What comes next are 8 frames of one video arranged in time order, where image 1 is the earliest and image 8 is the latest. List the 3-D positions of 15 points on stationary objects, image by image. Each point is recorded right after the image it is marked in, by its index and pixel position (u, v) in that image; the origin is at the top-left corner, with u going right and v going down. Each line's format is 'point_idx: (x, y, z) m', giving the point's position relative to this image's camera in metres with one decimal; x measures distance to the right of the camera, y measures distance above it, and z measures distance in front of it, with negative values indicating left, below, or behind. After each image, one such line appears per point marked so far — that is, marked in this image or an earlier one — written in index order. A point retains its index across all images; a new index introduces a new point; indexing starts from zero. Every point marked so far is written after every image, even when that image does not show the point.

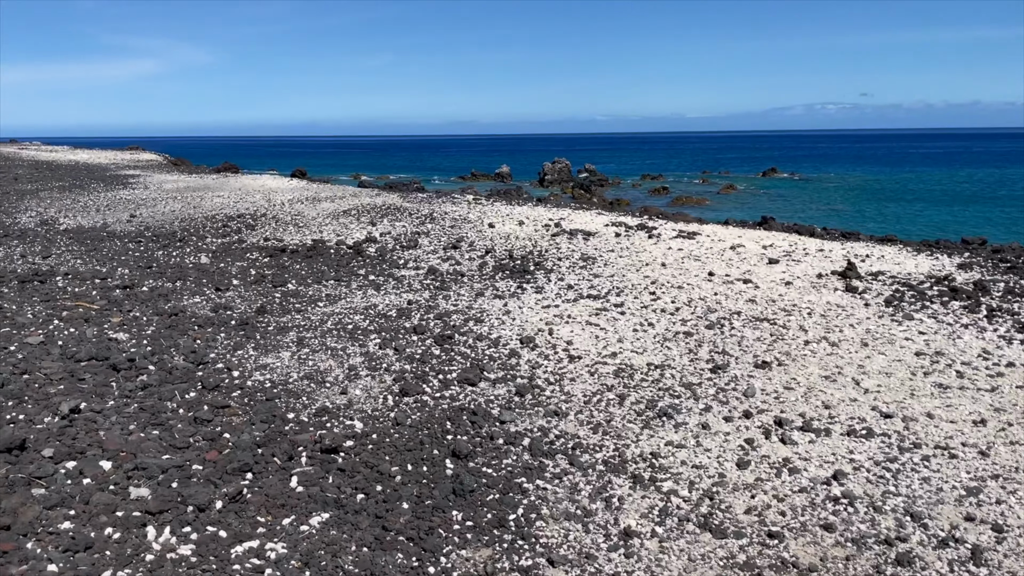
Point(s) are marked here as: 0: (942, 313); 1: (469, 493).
0: (+5.7, -0.4, +11.1) m
1: (-0.3, -1.5, +6.4) m
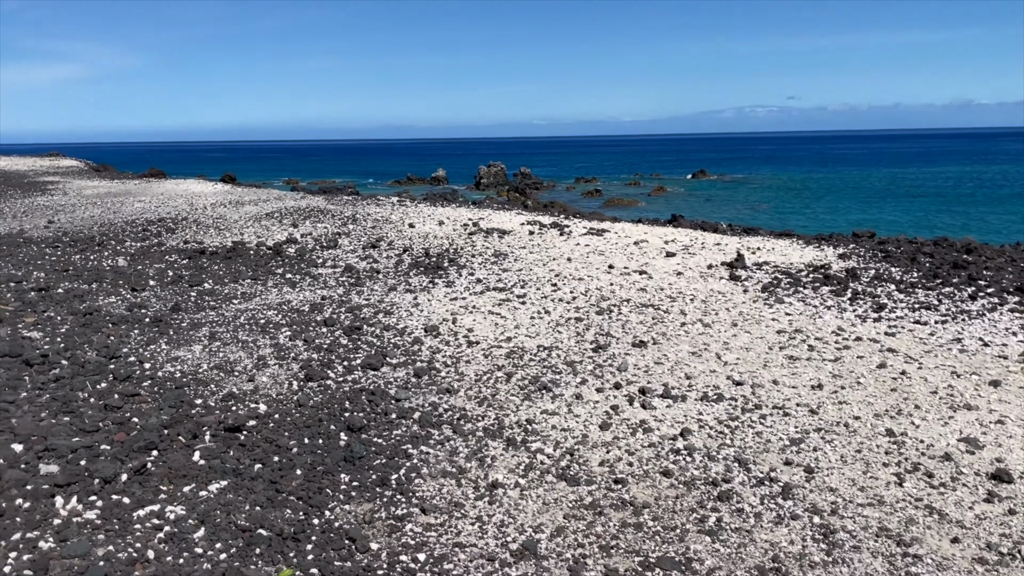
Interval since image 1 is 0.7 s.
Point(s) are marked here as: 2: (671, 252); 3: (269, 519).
0: (+4.4, -0.2, +12.2) m
1: (-1.3, -1.4, +7.0) m
2: (+3.1, +0.7, +16.3) m
3: (-1.7, -1.6, +6.0) m
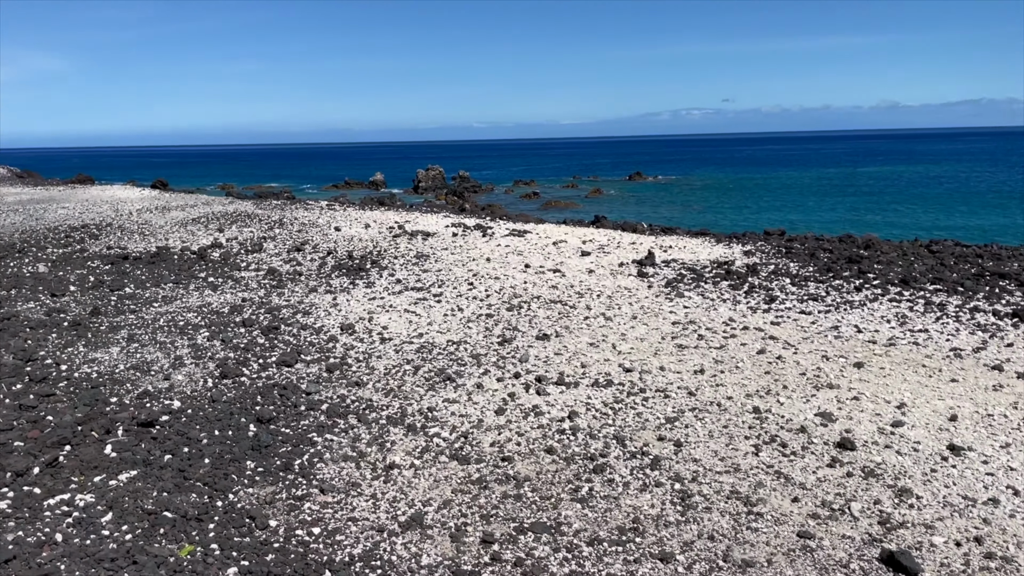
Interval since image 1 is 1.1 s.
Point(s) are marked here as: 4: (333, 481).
0: (+3.1, -0.1, +13.0) m
1: (-2.2, -1.4, +7.4) m
2: (+1.5, +0.8, +17.0) m
3: (-2.6, -1.6, +6.4) m
4: (-1.4, -1.5, +6.7) m
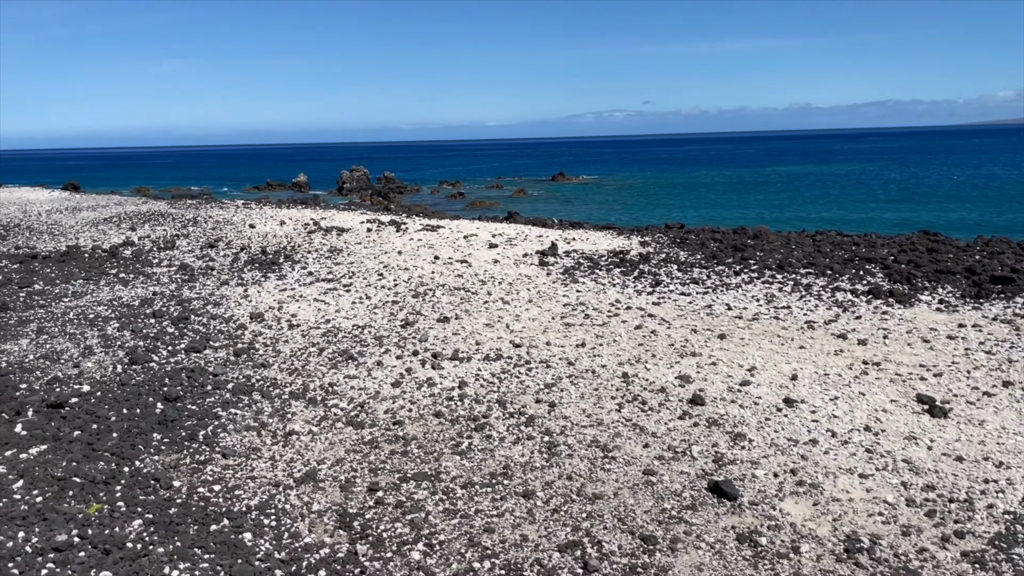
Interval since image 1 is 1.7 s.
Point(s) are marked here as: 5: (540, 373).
0: (+1.5, +0.1, +14.0) m
1: (-3.2, -1.3, +8.0) m
2: (-0.4, +1.0, +17.8) m
3: (-3.5, -1.5, +6.9) m
4: (-2.4, -1.4, +7.3) m
5: (+0.3, -0.9, +8.9) m
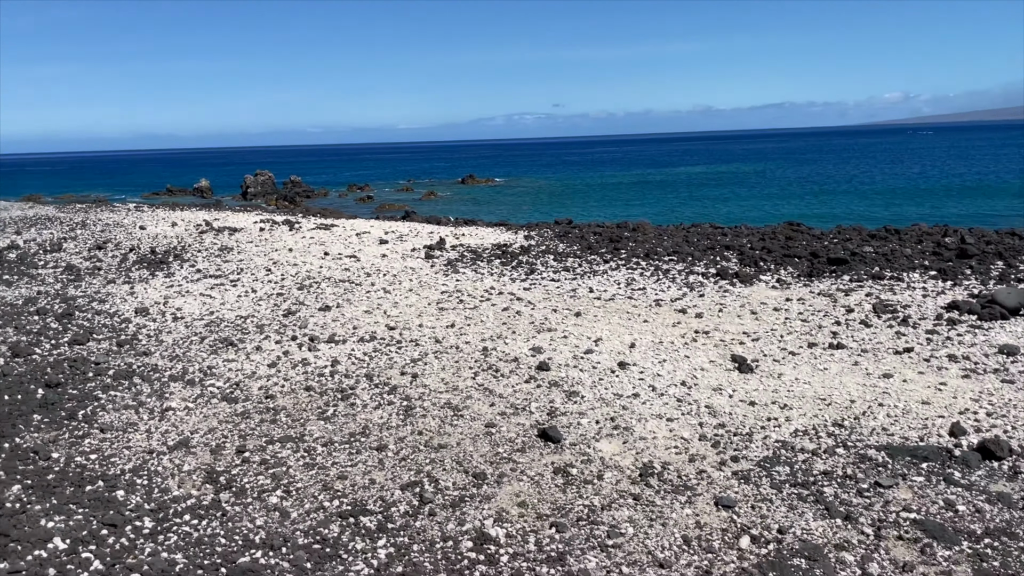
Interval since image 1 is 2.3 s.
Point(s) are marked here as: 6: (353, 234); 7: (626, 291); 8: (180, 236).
0: (-0.5, +0.3, +14.9) m
1: (-4.6, -1.2, +8.4) m
2: (-2.8, +1.1, +18.5) m
3: (-4.8, -1.4, +7.3) m
4: (-3.7, -1.3, +7.9) m
5: (-1.2, -0.7, +9.7) m
6: (-3.7, +1.2, +19.3) m
7: (+1.7, 0.0, +12.9) m
8: (-7.5, +1.2, +18.9) m
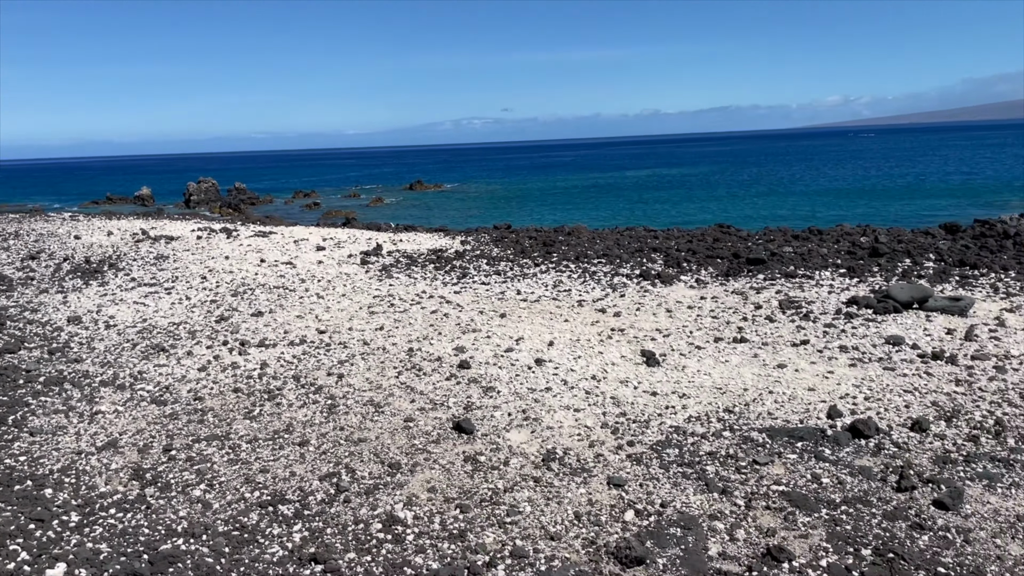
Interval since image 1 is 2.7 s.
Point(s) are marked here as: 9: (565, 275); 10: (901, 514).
0: (-1.8, +0.2, +15.3) m
1: (-5.4, -1.3, +8.6) m
2: (-4.3, +0.9, +18.8) m
3: (-5.5, -1.5, +7.5) m
4: (-4.5, -1.3, +8.1) m
5: (-2.1, -0.8, +10.1) m
6: (-5.1, +1.1, +19.5) m
7: (+0.6, -0.1, +13.4) m
8: (-8.9, +1.0, +18.9) m
9: (+0.9, +0.2, +15.1) m
10: (+2.6, -1.5, +5.8) m
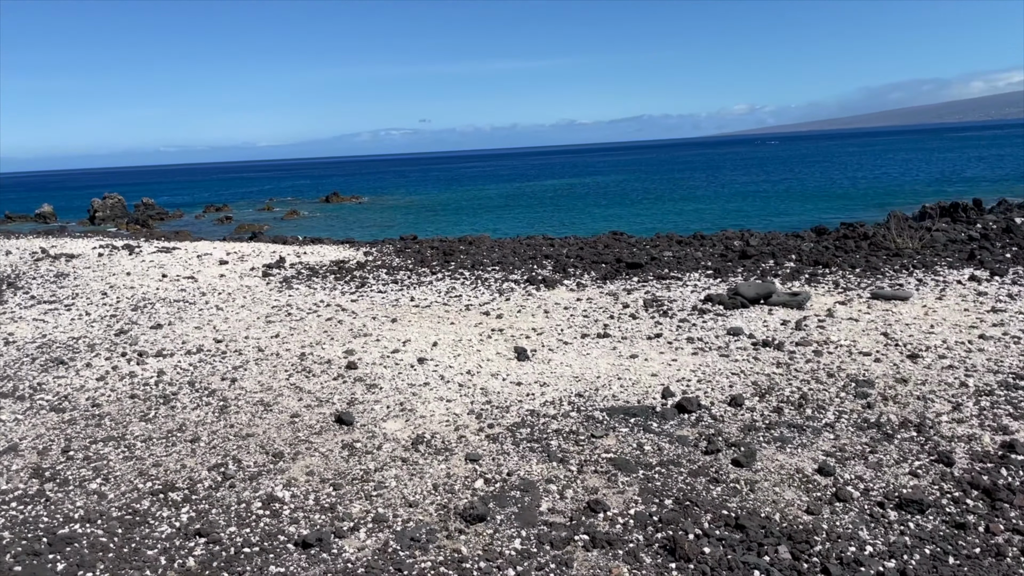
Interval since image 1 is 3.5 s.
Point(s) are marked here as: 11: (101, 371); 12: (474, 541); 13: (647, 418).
0: (-3.8, +0.1, +16.0) m
1: (-6.8, -1.5, +9.0) m
2: (-6.6, +0.6, +19.3) m
3: (-6.7, -1.7, +7.9) m
4: (-5.8, -1.5, +8.6) m
5: (-3.6, -0.9, +10.8) m
6: (-7.5, +0.7, +19.9) m
7: (-1.2, -0.2, +14.4) m
8: (-11.3, +0.5, +19.0) m
9: (-1.0, +0.1, +16.1) m
10: (+1.6, -1.5, +6.9) m
11: (-5.1, -1.0, +10.5) m
12: (-0.3, -1.8, +6.0) m
13: (+1.3, -1.2, +8.1) m
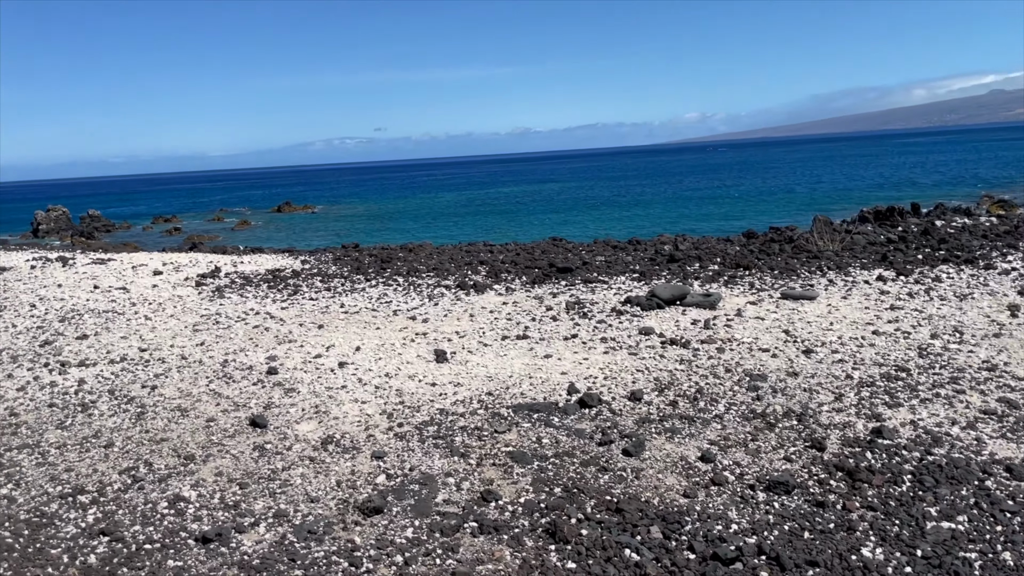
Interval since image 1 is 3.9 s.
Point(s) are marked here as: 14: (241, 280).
0: (-5.1, -0.1, +16.2) m
1: (-7.7, -1.6, +9.0) m
2: (-8.1, +0.4, +19.3) m
3: (-7.6, -1.8, +7.9) m
4: (-6.7, -1.6, +8.6) m
5: (-4.7, -1.0, +11.0) m
6: (-9.1, +0.5, +19.8) m
7: (-2.4, -0.3, +14.6) m
8: (-12.7, +0.2, +18.7) m
9: (-2.4, 0.0, +16.4) m
10: (+0.7, -1.5, +7.3) m
11: (-6.2, -1.2, +10.6) m
12: (-1.1, -1.8, +6.3) m
13: (+0.4, -1.3, +8.4) m
14: (-5.7, +0.2, +17.7) m
